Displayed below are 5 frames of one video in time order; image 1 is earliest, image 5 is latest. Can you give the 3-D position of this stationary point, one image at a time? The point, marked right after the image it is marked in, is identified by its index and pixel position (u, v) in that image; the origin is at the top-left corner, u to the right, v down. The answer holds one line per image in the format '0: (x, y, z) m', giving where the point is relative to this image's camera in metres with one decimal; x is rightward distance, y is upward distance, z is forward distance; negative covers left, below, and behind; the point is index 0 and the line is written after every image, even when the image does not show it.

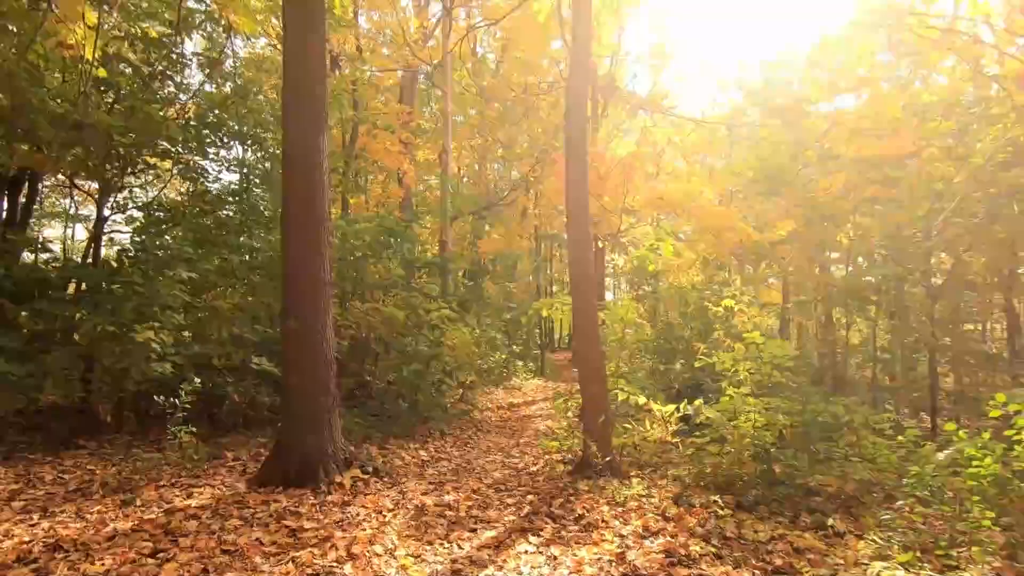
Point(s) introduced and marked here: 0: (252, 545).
0: (-1.5, -1.5, +3.5) m
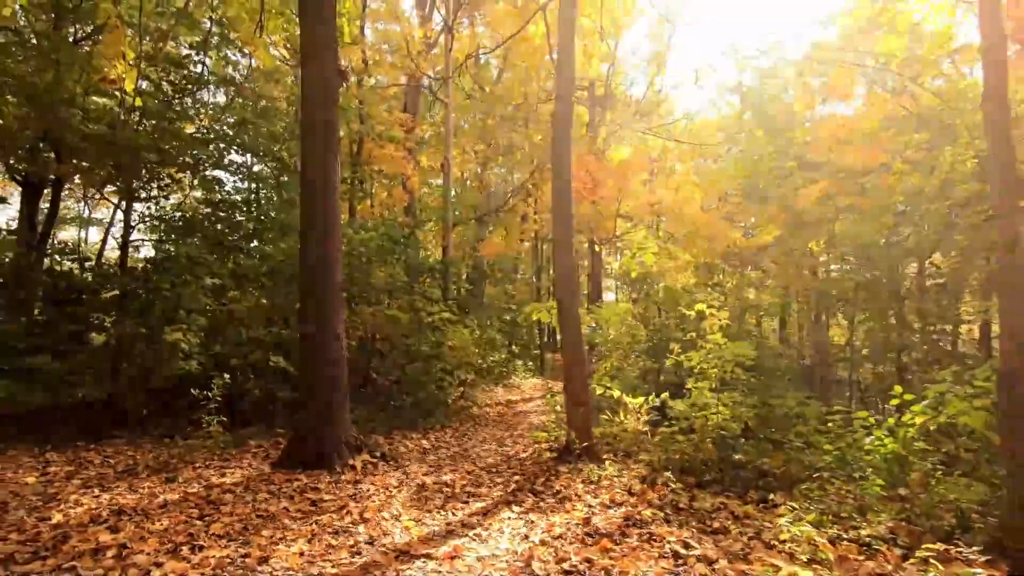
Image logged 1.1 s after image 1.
0: (-1.6, -1.6, +4.2) m
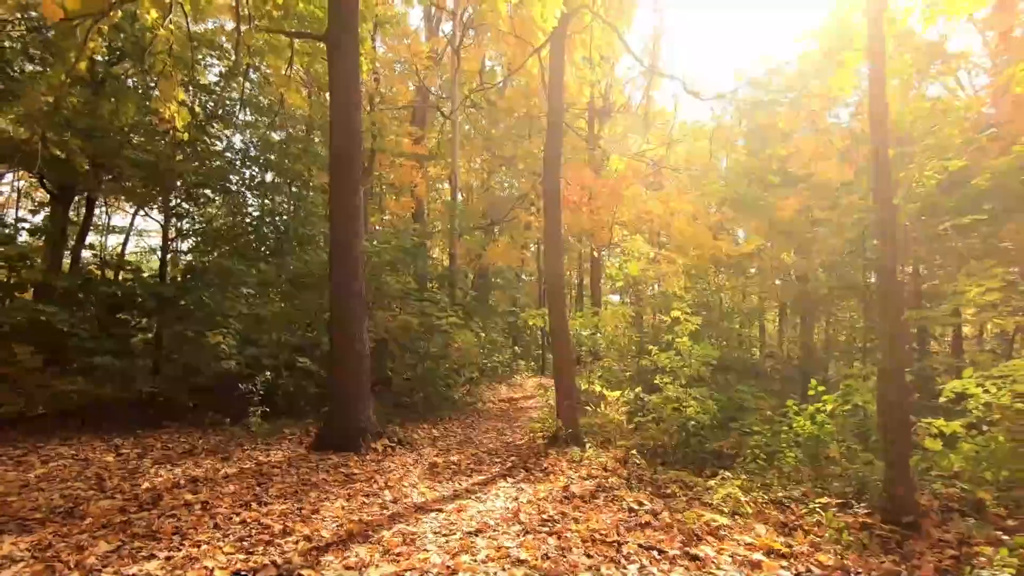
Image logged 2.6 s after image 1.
0: (-1.7, -1.7, +5.2) m
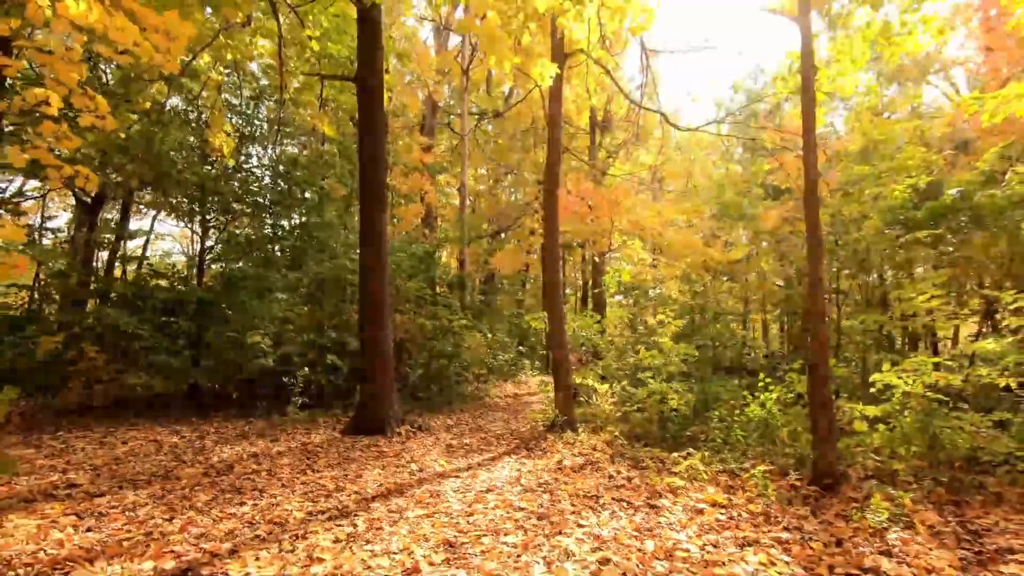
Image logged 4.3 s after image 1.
0: (-1.6, -1.8, +6.3) m
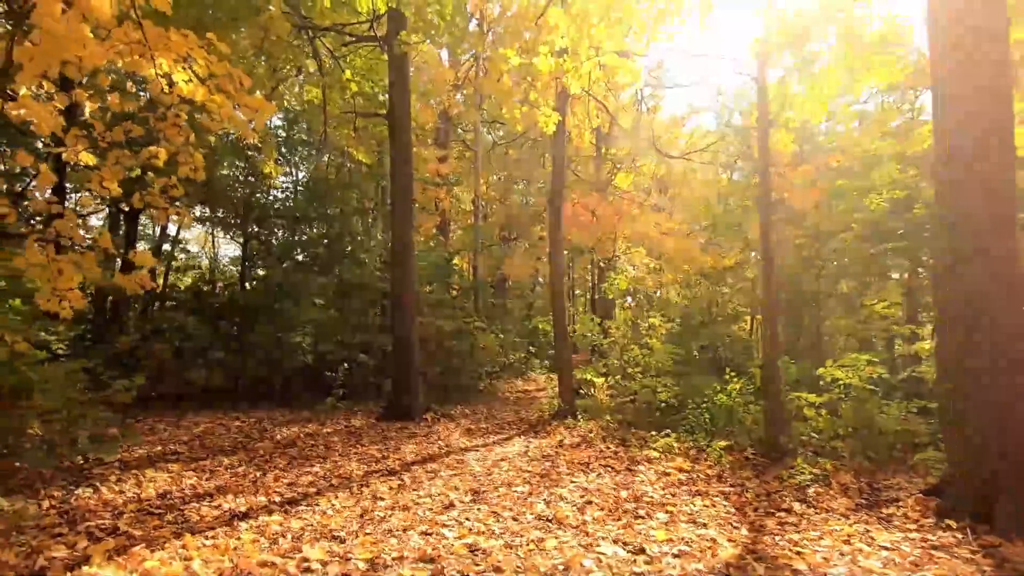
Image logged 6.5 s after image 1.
0: (-1.5, -1.9, +7.6) m
